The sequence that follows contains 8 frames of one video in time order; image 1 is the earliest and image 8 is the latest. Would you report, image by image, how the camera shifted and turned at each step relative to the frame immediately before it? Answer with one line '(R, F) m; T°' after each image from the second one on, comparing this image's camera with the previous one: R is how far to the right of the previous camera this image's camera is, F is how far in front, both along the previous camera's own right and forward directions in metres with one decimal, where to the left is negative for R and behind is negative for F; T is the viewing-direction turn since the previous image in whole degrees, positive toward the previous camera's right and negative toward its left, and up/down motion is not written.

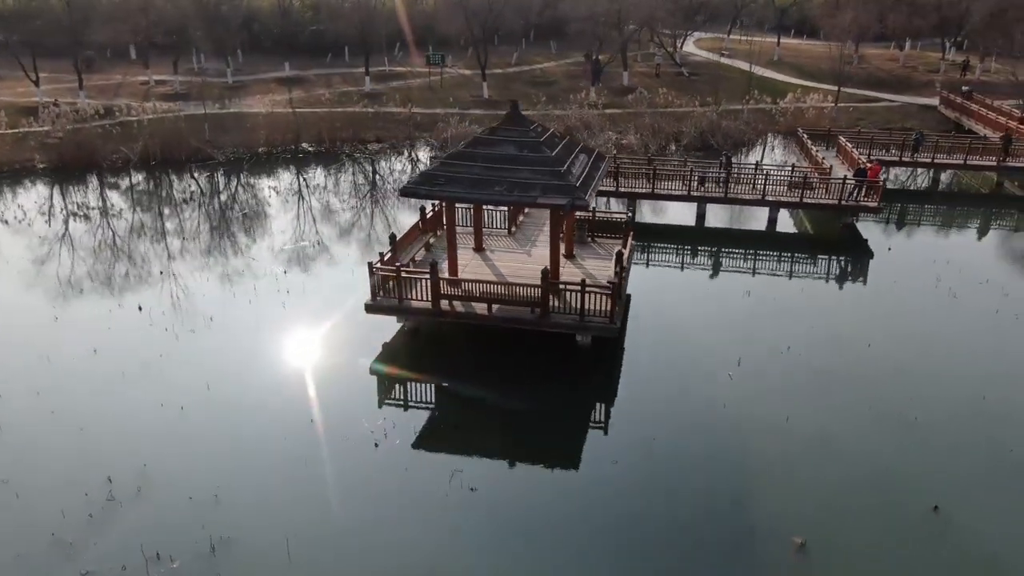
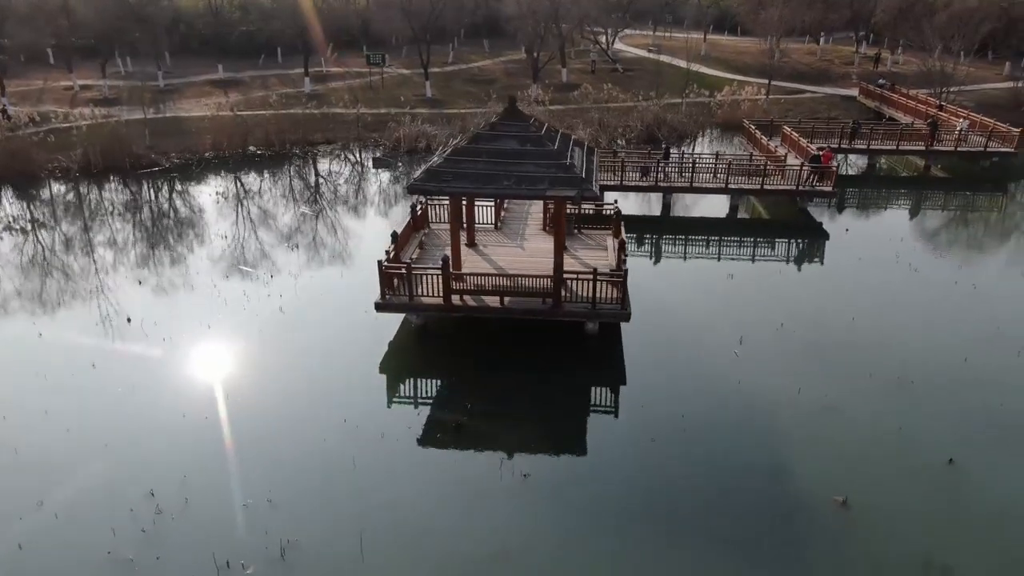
(-1.5, -0.1) m; +6°
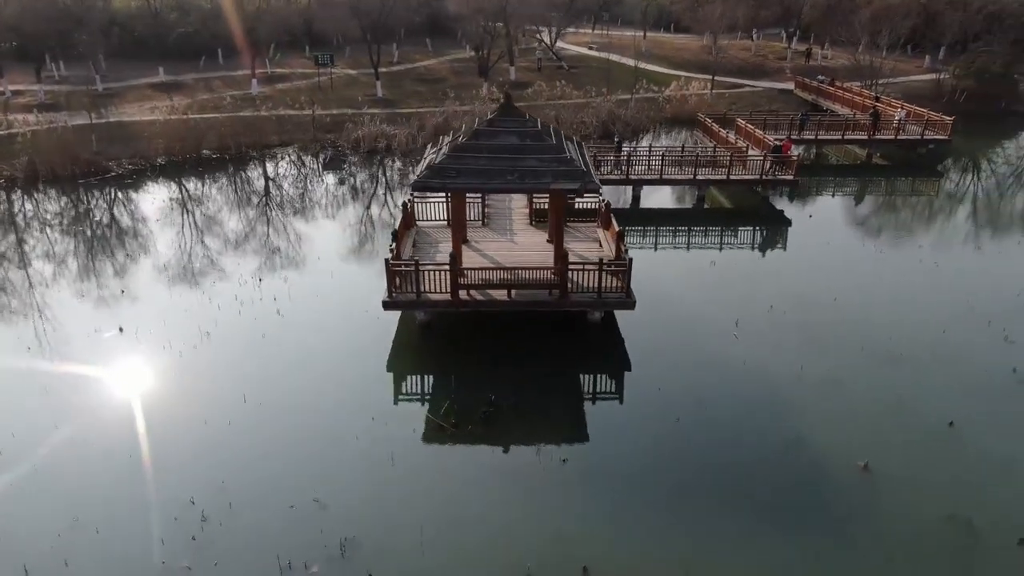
(-1.3, -0.1) m; +5°
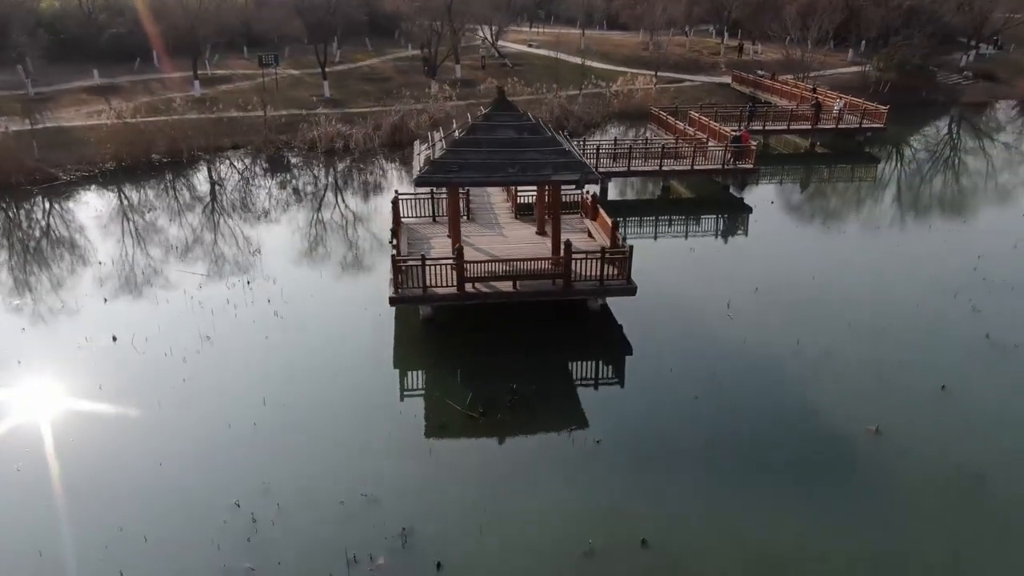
(-1.3, -0.1) m; +6°
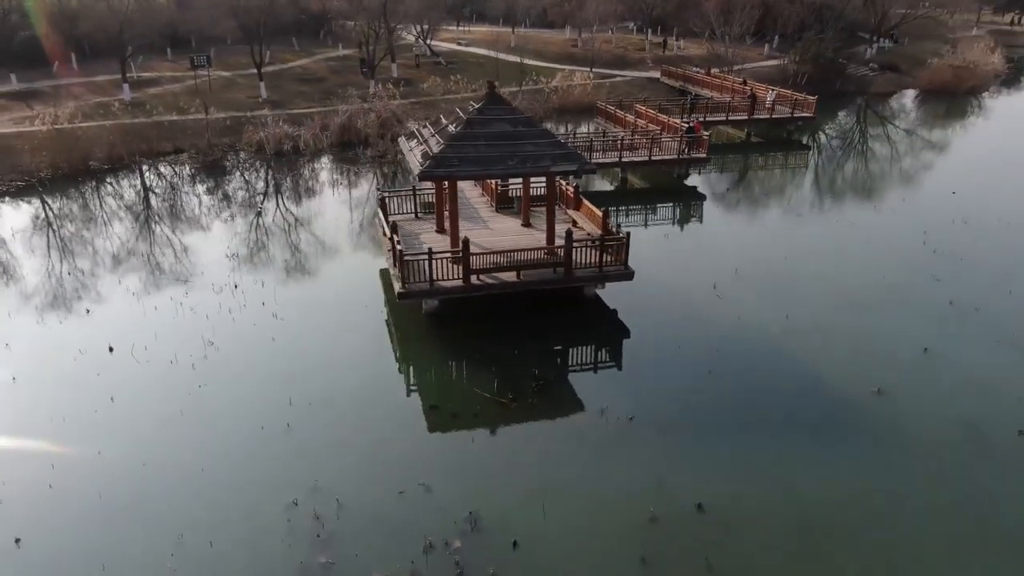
(-1.5, -0.2) m; +7°
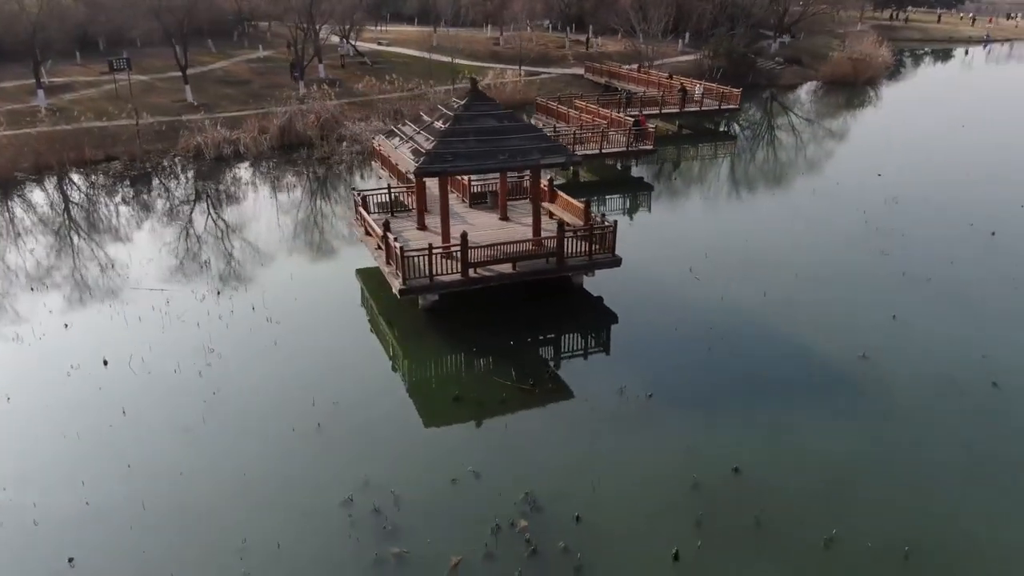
(-1.5, -0.2) m; +7°
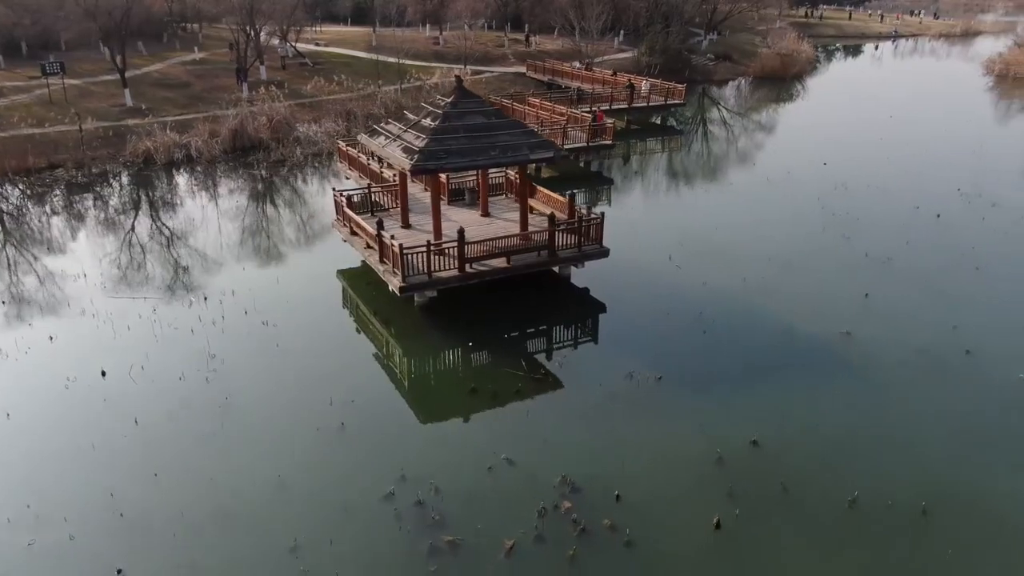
(-1.2, -0.2) m; +5°
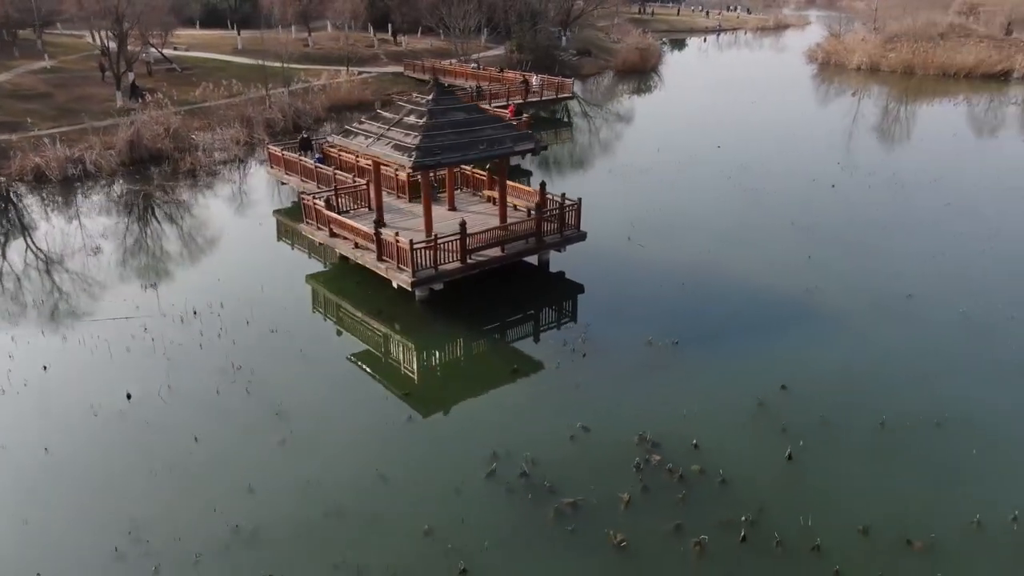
(-2.8, -0.3) m; +12°
